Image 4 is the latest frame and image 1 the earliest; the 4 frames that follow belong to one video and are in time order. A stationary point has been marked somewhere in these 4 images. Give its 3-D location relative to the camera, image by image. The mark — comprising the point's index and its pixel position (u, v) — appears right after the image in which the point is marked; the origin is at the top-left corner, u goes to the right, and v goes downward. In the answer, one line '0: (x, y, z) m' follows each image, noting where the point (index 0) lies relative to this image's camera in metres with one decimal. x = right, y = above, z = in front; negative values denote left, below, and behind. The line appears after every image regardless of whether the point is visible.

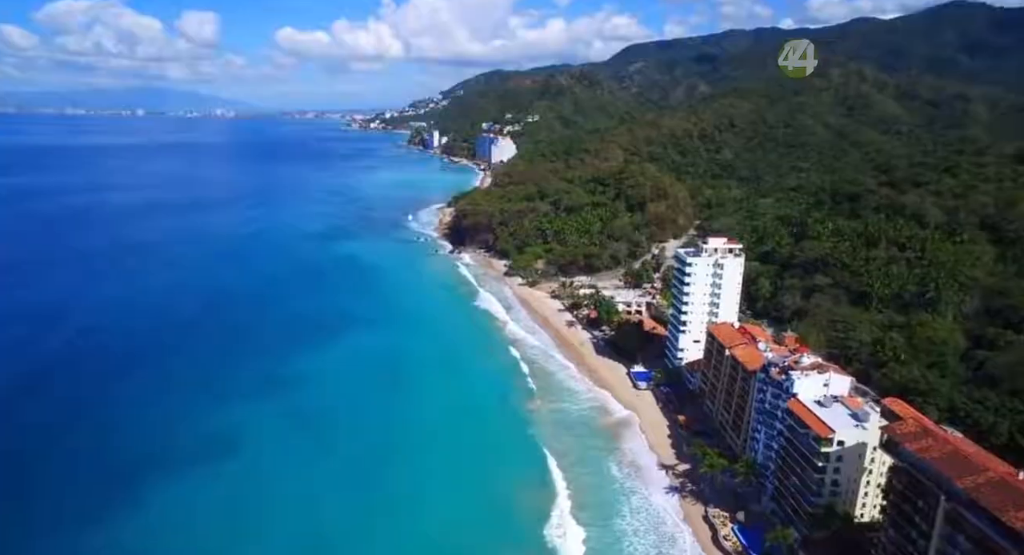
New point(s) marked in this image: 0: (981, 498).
0: (+13.6, -6.3, +17.7) m
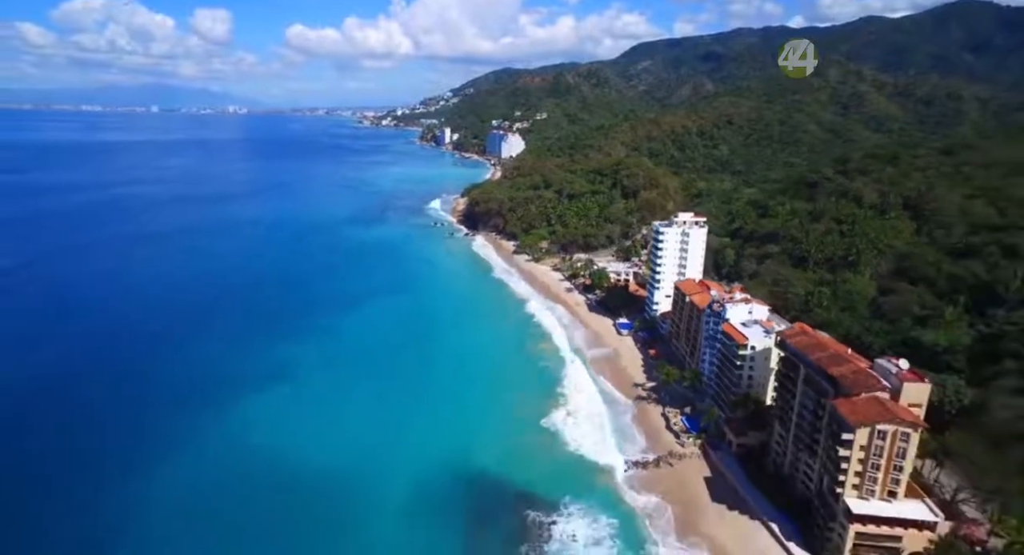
0: (+13.9, -3.7, +27.1) m
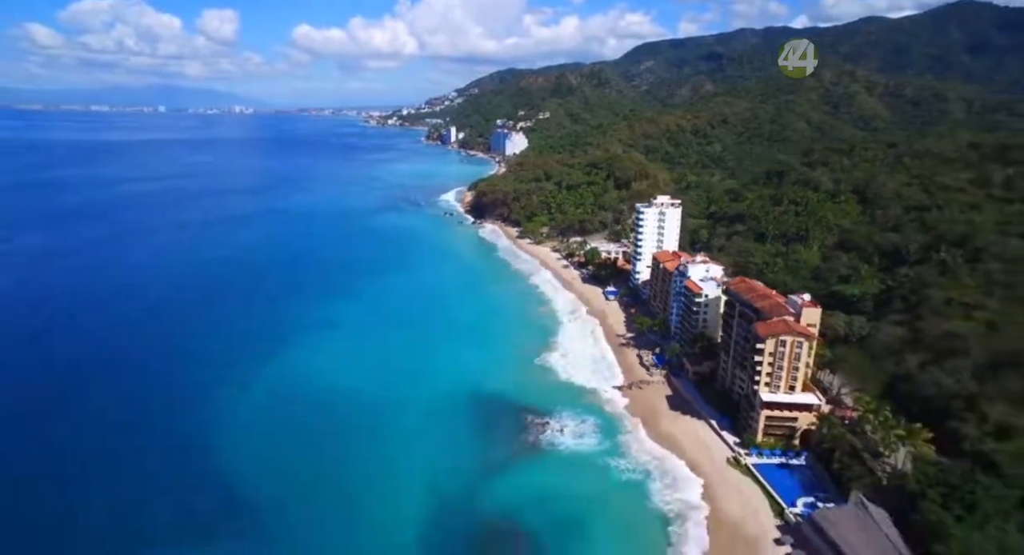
0: (+14.1, -1.2, +35.7) m
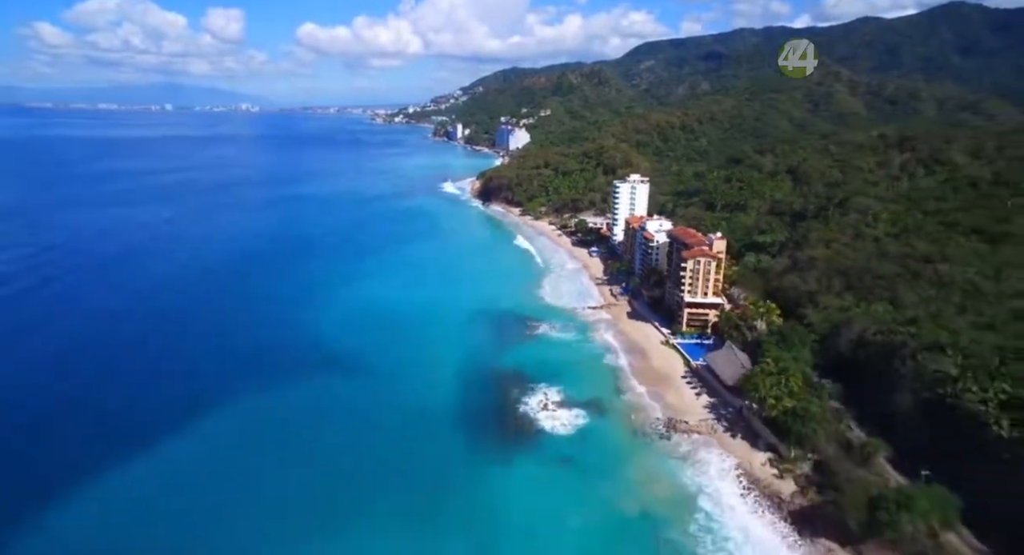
0: (+14.3, +3.3, +50.5) m
